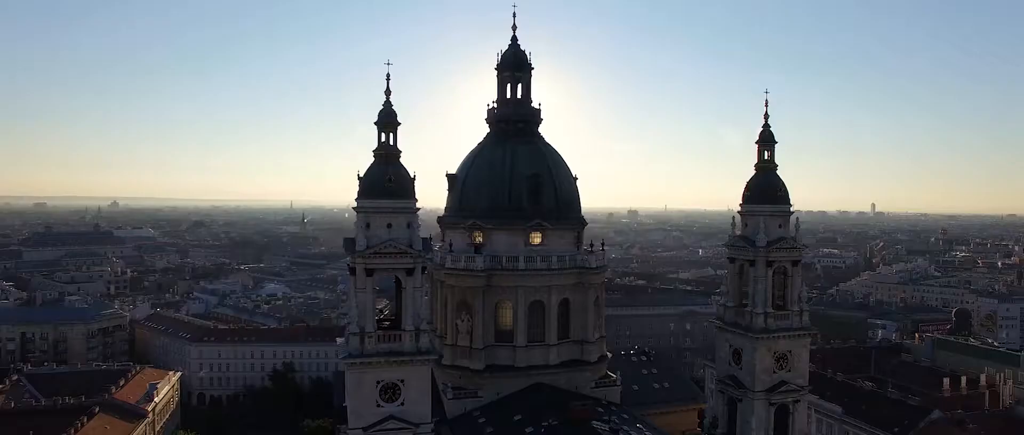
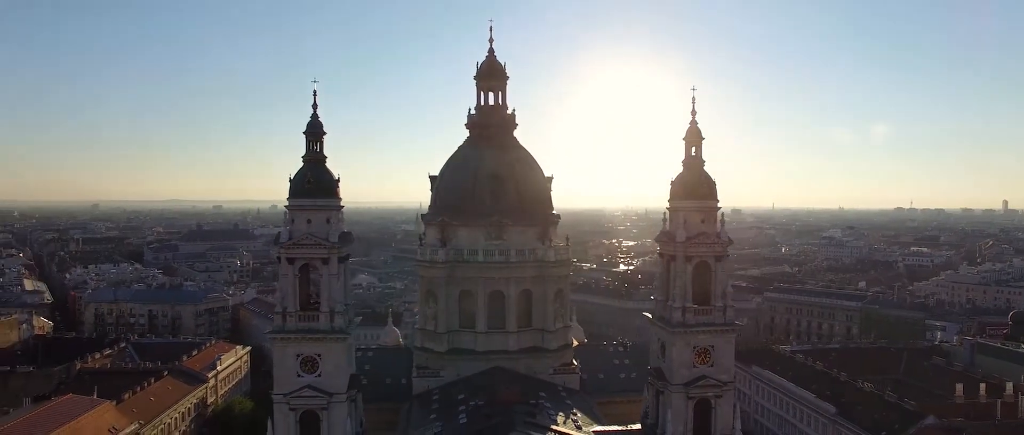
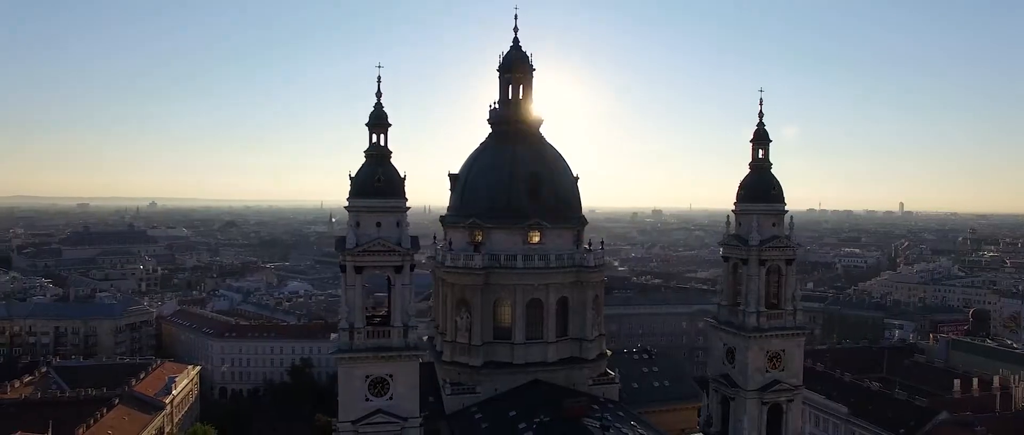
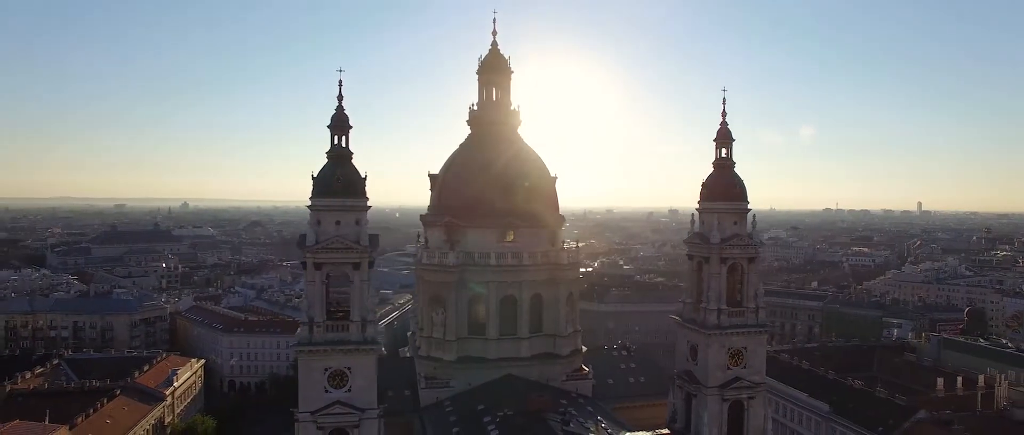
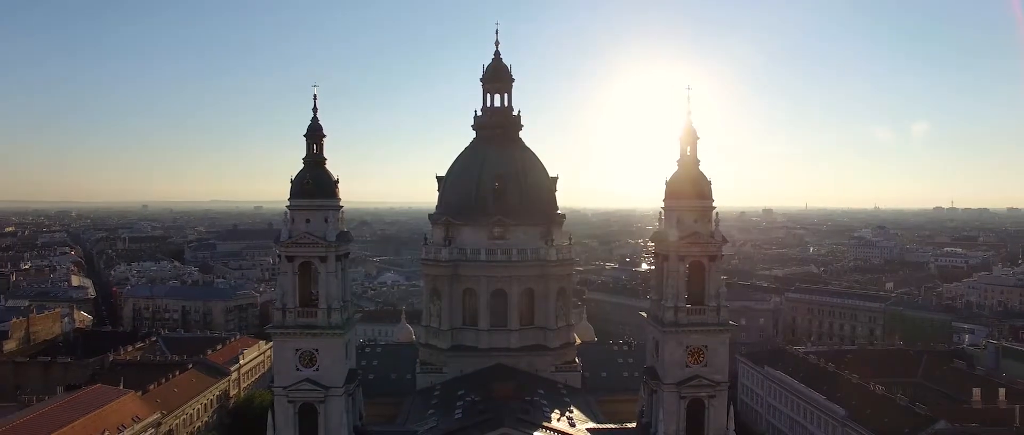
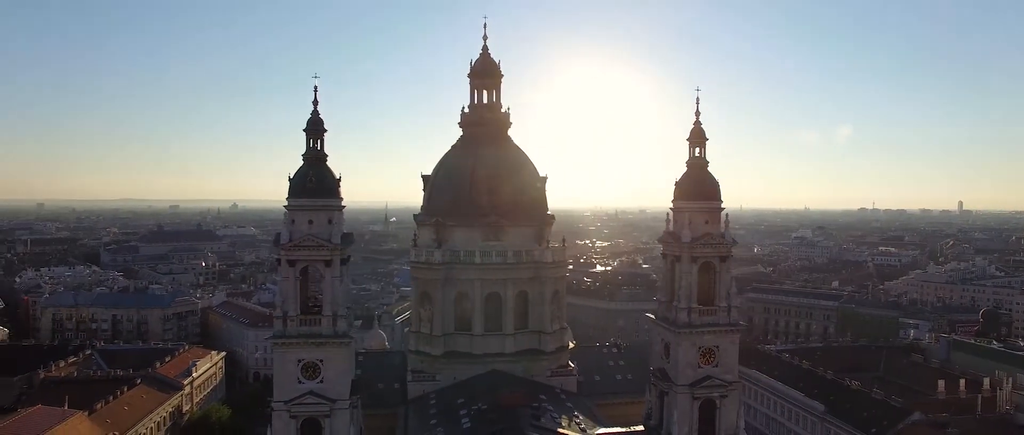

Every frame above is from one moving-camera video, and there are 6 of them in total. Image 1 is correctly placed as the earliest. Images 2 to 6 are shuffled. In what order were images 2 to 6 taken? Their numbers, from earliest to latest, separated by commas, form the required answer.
3, 4, 6, 2, 5
